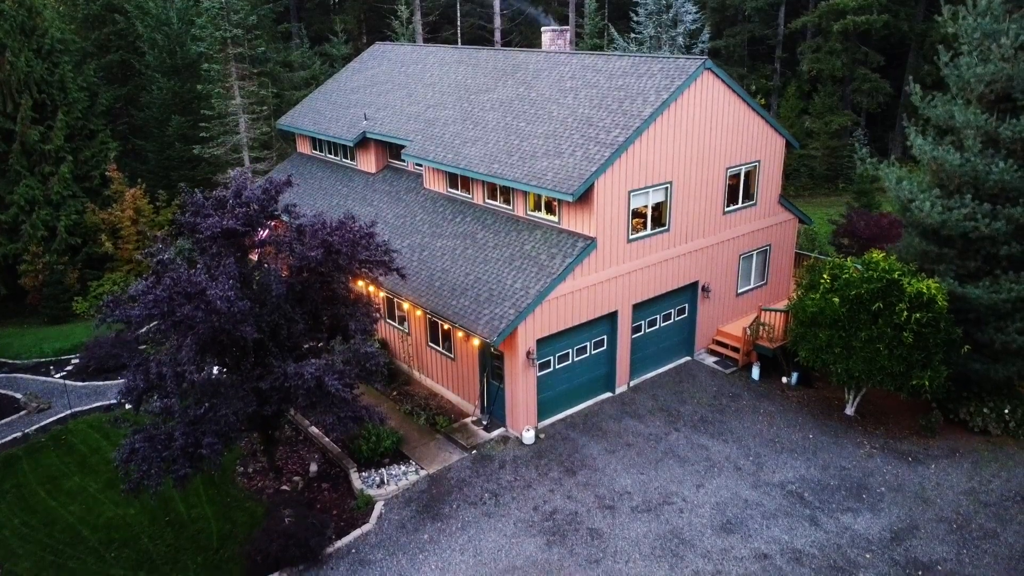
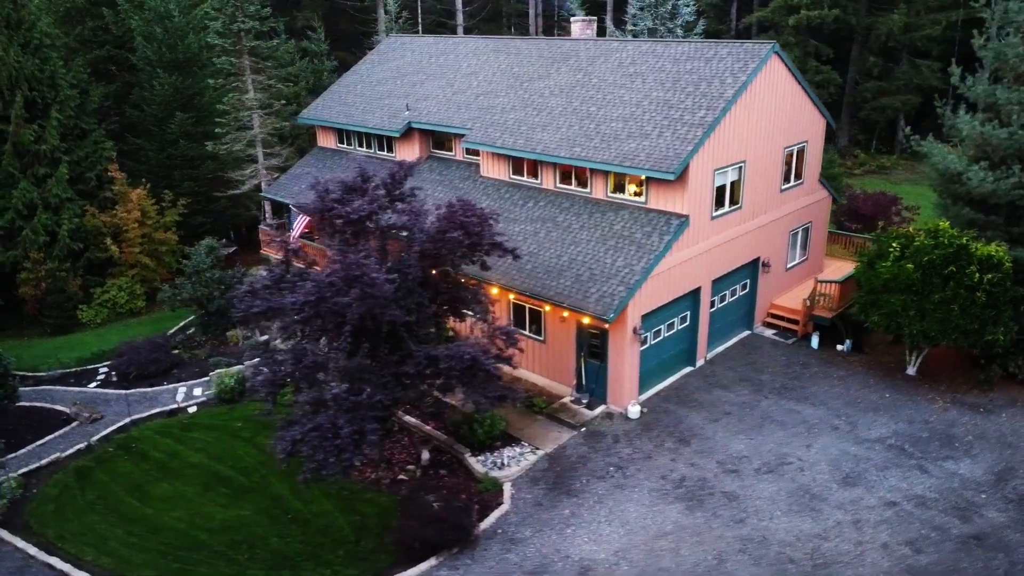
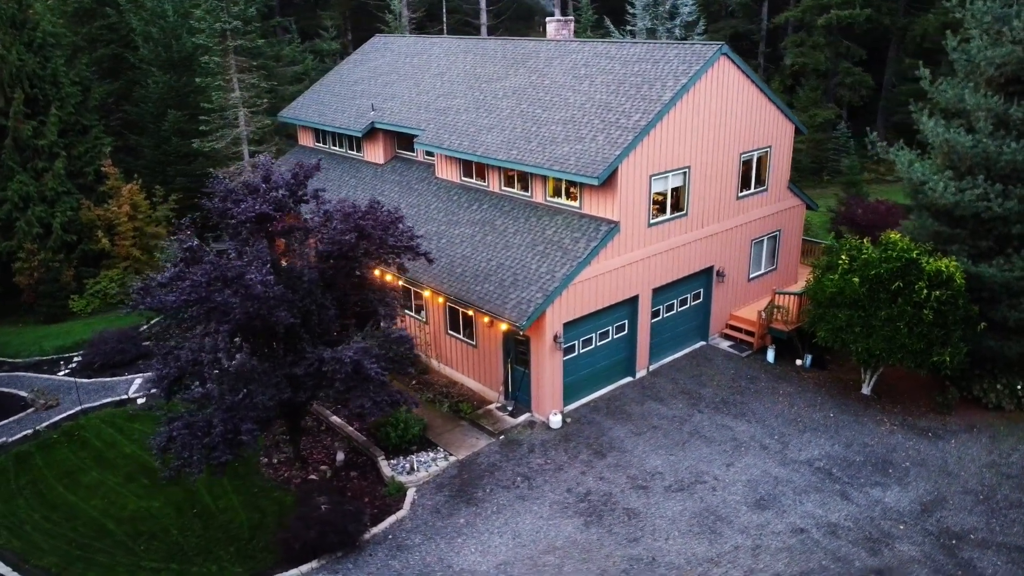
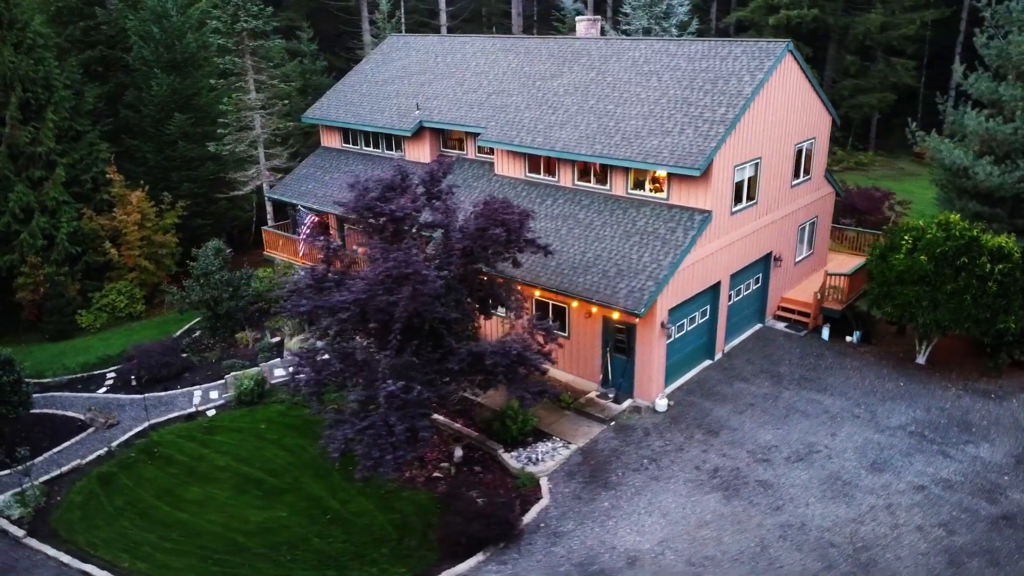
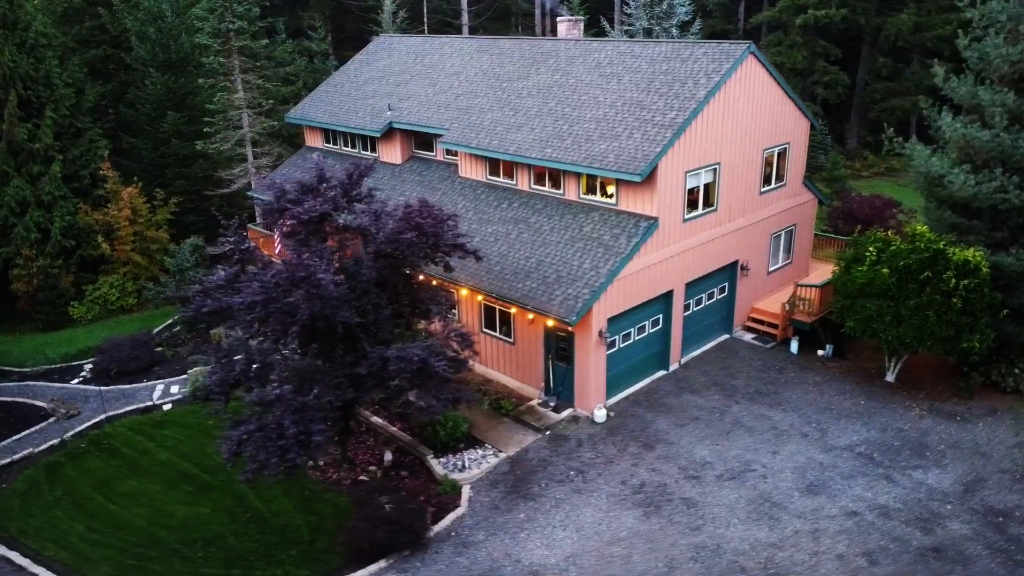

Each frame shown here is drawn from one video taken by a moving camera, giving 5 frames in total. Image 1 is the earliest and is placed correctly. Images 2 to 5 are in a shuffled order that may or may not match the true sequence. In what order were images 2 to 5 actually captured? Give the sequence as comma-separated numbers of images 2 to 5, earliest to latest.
3, 5, 2, 4
